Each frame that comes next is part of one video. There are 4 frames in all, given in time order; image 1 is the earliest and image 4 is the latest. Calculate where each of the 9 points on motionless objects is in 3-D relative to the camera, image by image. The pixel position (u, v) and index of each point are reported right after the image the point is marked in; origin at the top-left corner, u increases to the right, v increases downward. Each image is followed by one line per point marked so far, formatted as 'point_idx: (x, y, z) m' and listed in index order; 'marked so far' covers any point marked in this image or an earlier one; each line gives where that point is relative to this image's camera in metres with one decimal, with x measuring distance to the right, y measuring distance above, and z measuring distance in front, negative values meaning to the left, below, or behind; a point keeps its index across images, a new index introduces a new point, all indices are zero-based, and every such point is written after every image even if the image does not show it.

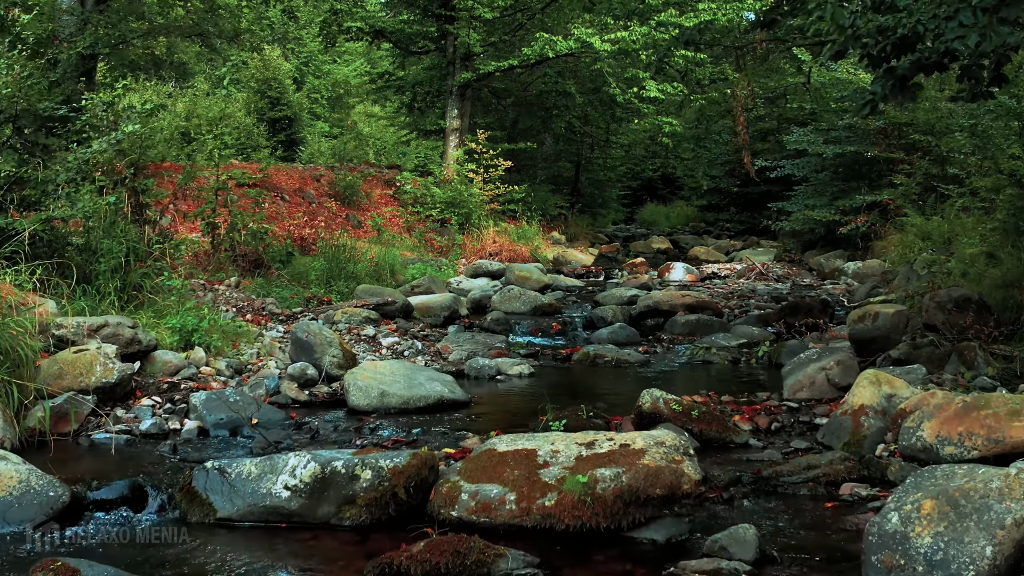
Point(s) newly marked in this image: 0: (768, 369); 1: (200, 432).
0: (+3.0, -0.9, +8.2) m
1: (-2.5, -1.1, +5.6) m
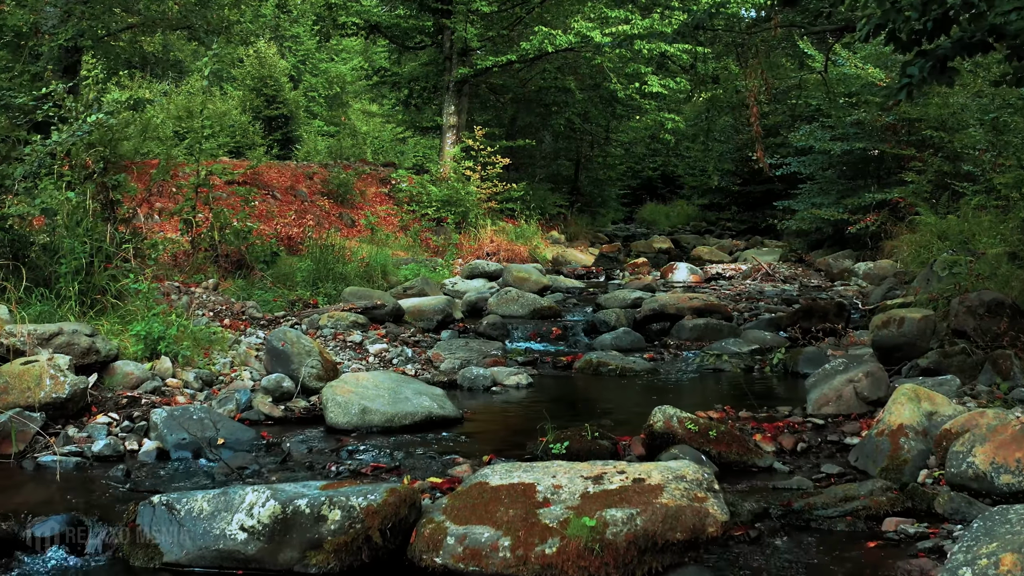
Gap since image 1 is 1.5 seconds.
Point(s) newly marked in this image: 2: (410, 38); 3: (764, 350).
0: (+2.9, -1.0, +7.6) m
1: (-2.5, -1.2, +5.0) m
2: (-2.9, +7.0, +19.9) m
3: (+3.1, -0.8, +8.7) m
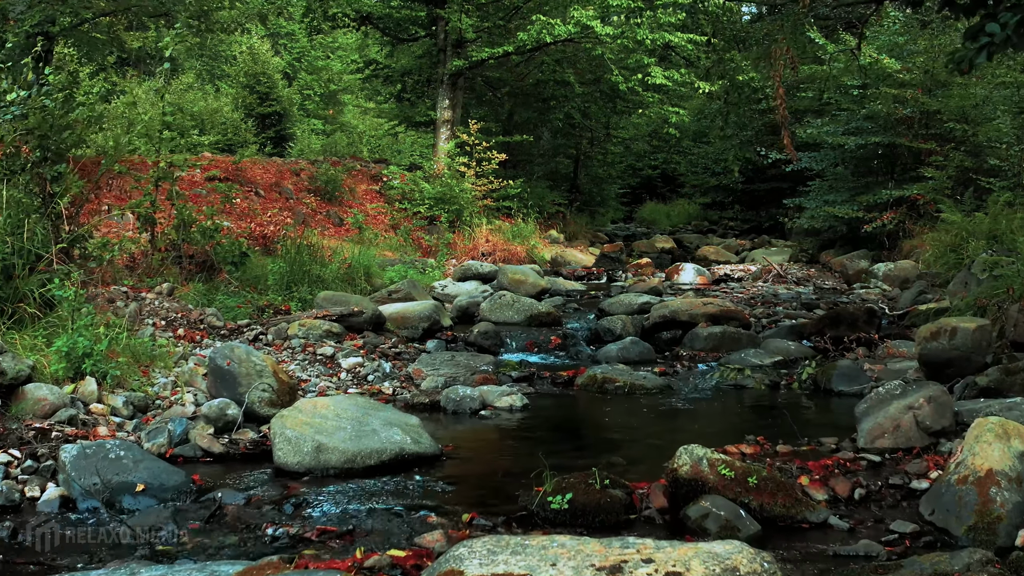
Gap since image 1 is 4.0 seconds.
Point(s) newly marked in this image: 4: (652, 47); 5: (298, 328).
0: (+2.9, -1.0, +6.6) m
1: (-2.6, -1.2, +4.0) m
2: (-3.0, +7.0, +18.9) m
3: (+3.1, -0.8, +7.7) m
4: (+3.4, +5.8, +16.8) m
5: (-2.3, -0.4, +7.6) m
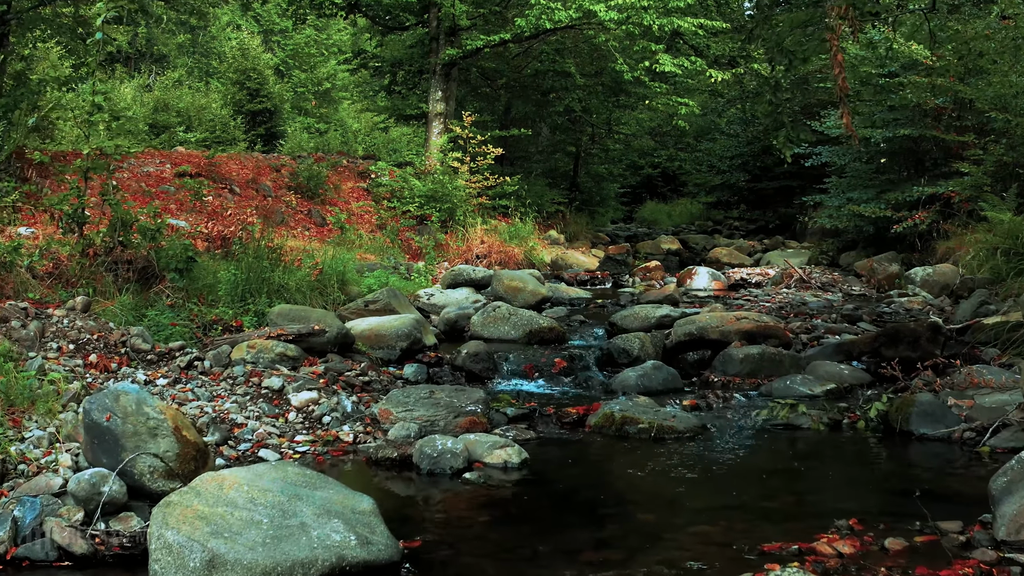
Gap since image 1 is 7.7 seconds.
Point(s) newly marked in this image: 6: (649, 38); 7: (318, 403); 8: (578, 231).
0: (+2.8, -1.2, +5.2) m
1: (-2.6, -1.4, +2.6) m
2: (-3.1, +6.9, +17.4) m
3: (+3.0, -0.9, +6.3) m
4: (+3.3, +5.6, +15.4) m
5: (-2.4, -0.6, +6.2) m
6: (+3.1, +5.7, +15.8) m
7: (-1.5, -0.9, +5.4) m
8: (+1.8, +1.6, +19.4) m
